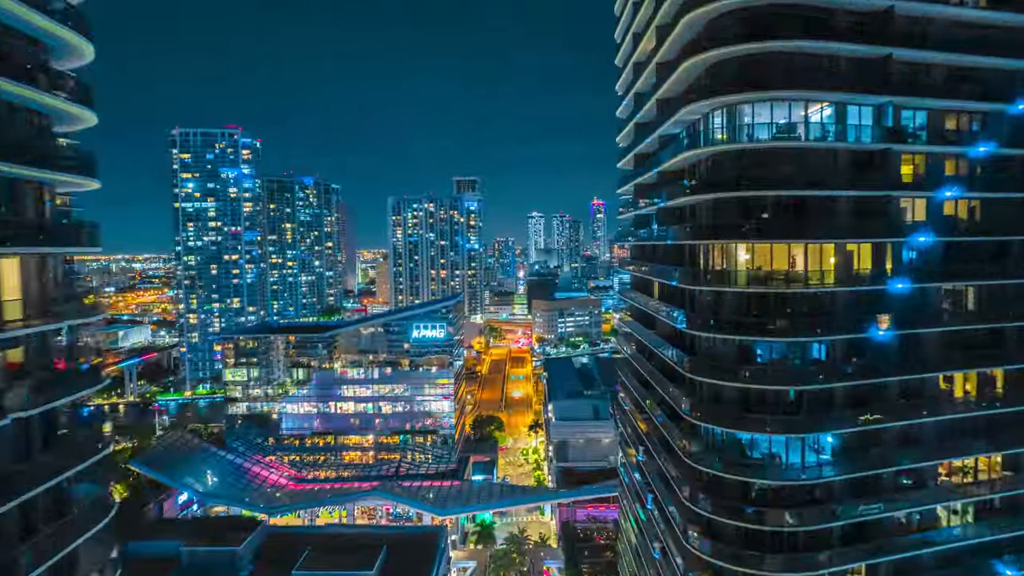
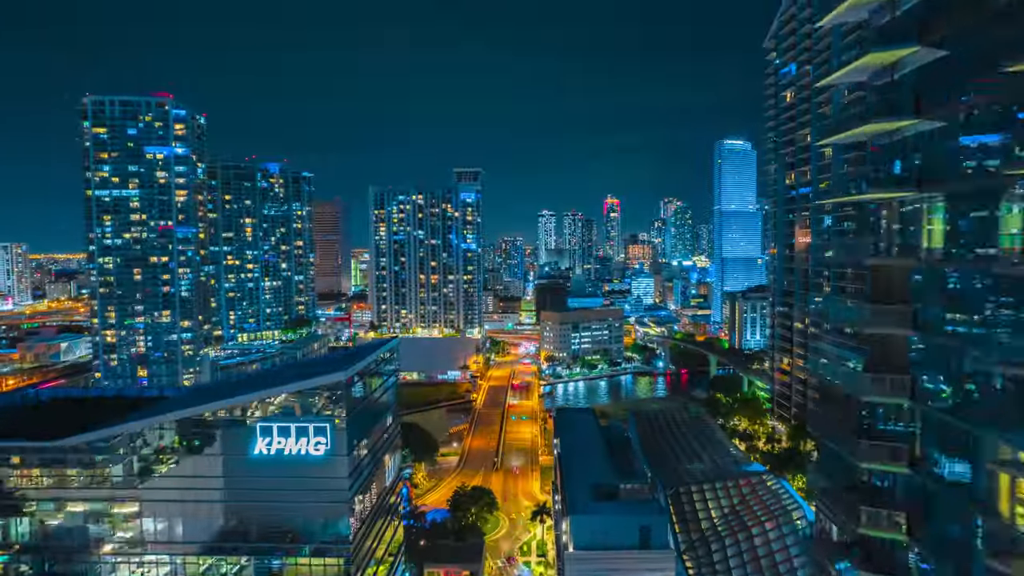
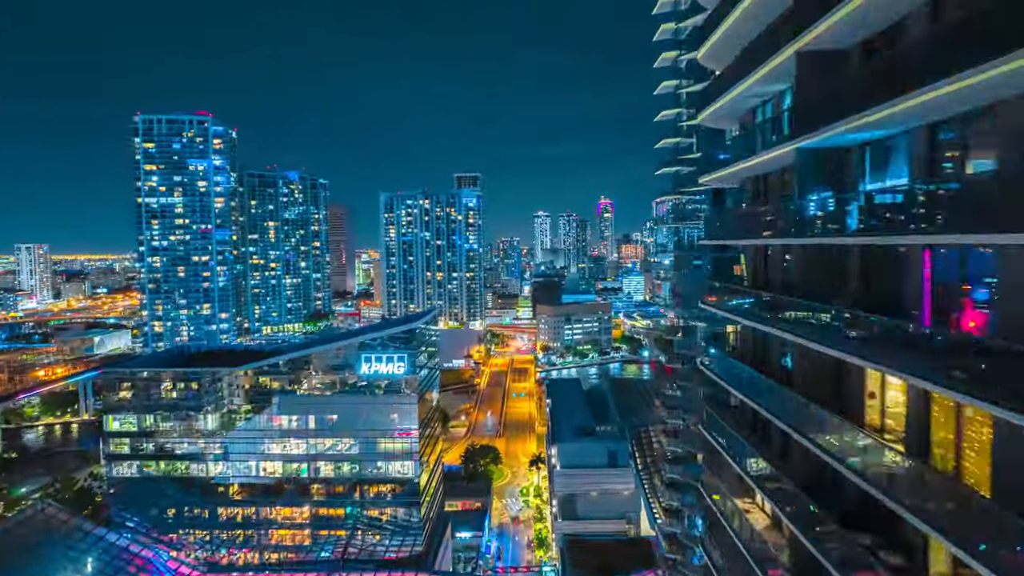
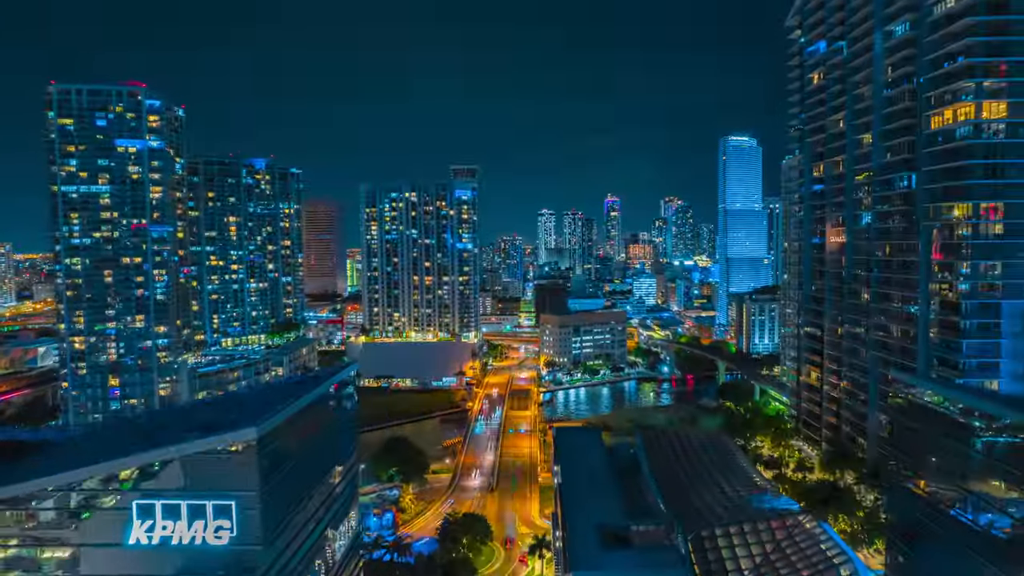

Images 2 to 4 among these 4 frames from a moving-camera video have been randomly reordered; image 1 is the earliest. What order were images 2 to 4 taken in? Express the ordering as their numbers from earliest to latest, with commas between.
3, 2, 4
